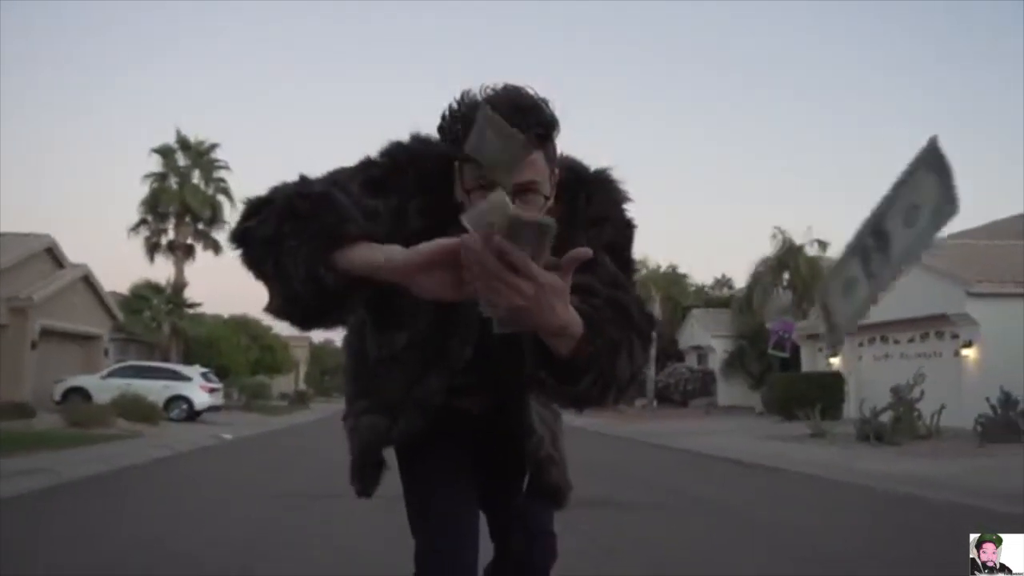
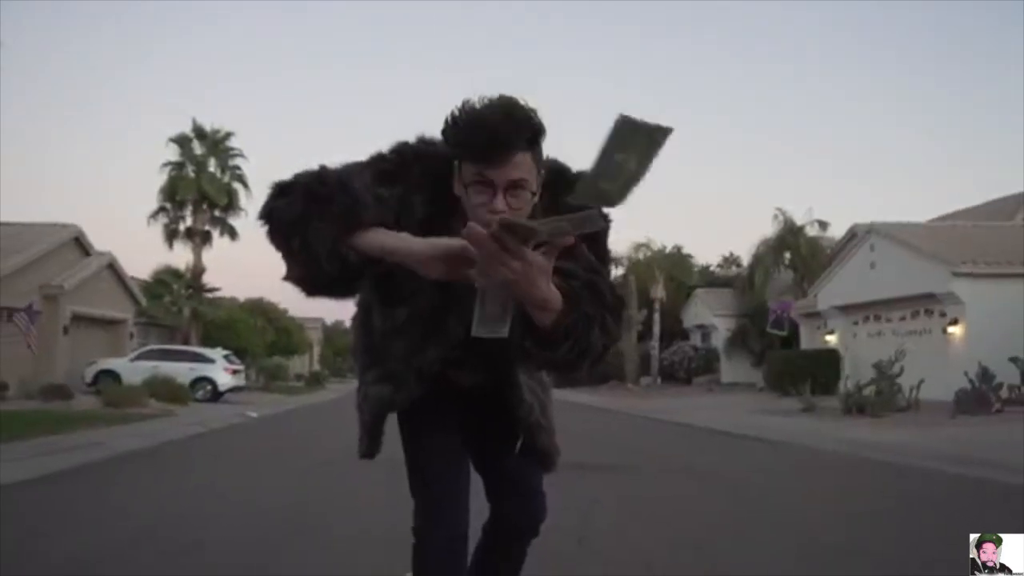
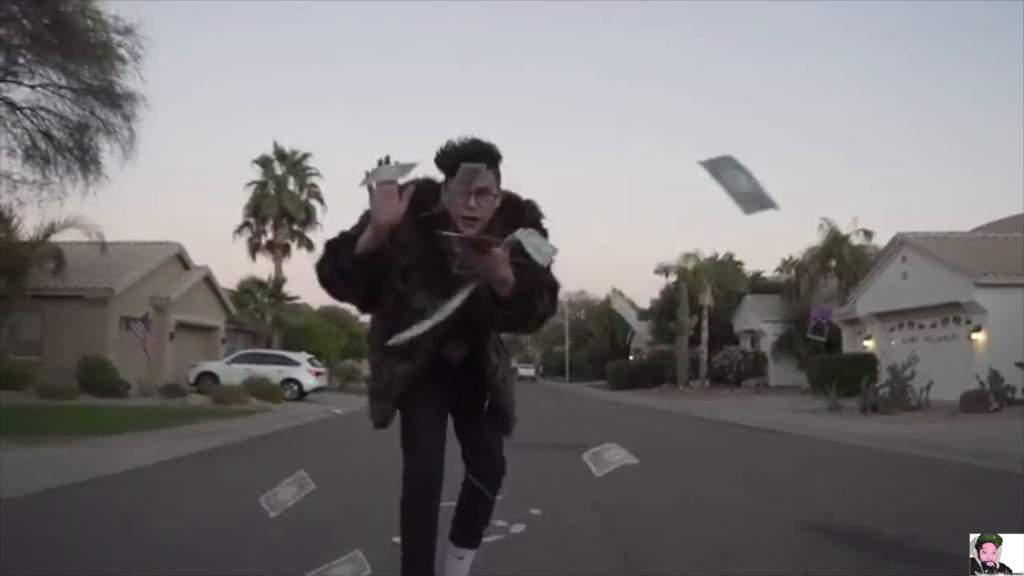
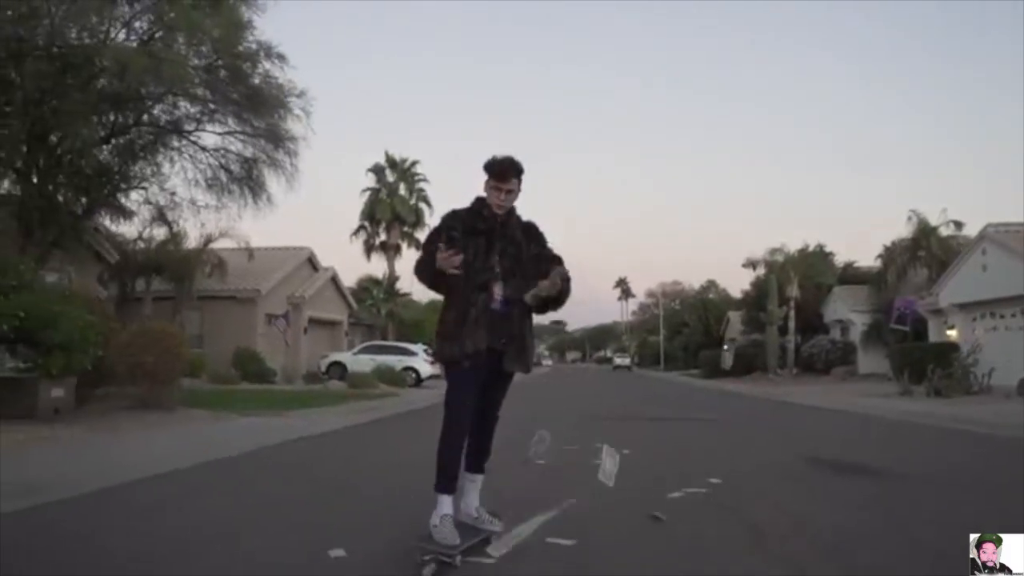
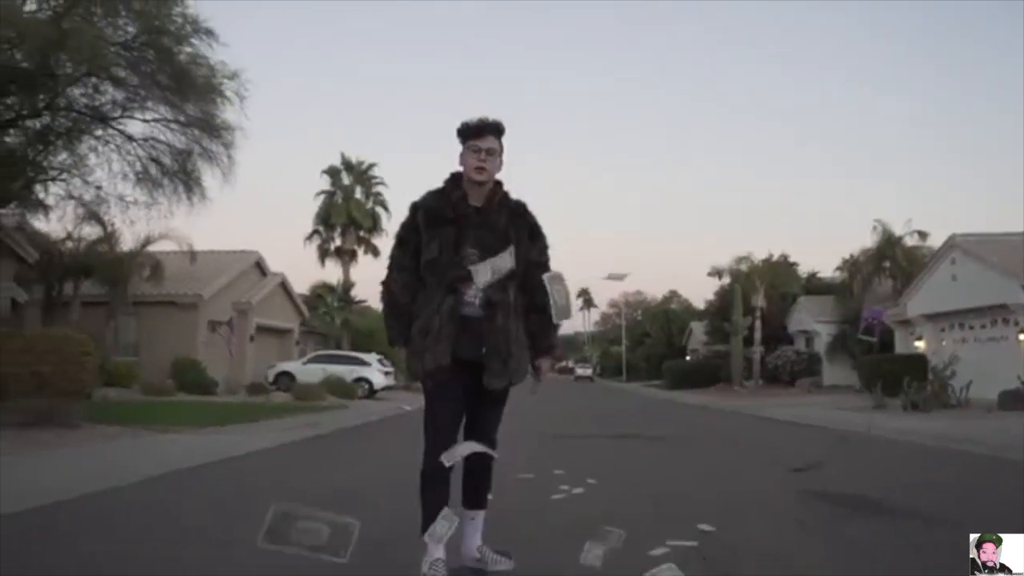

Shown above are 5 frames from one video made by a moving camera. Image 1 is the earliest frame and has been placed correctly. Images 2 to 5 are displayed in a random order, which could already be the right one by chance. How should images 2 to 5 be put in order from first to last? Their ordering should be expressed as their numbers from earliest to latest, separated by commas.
2, 3, 5, 4
